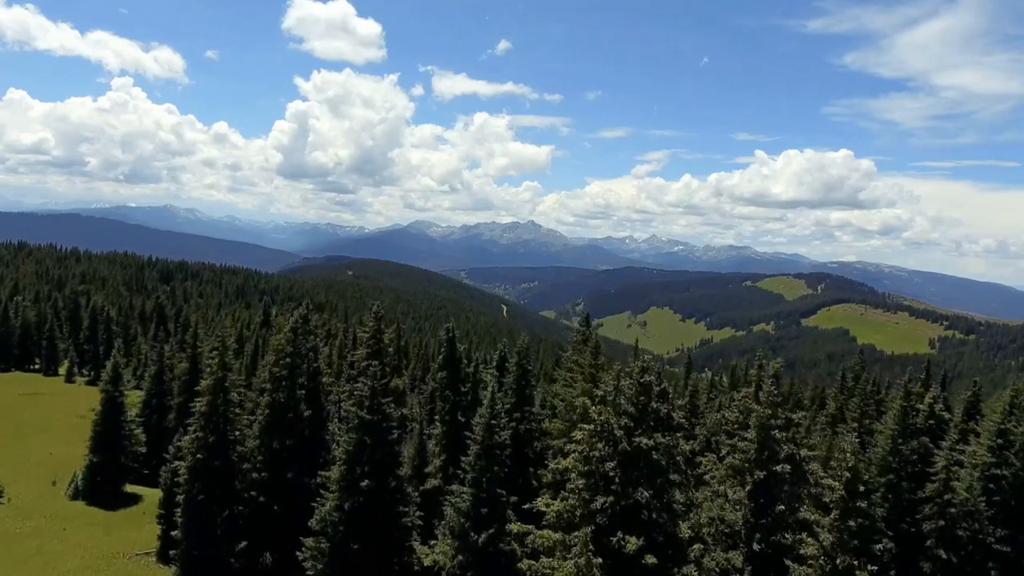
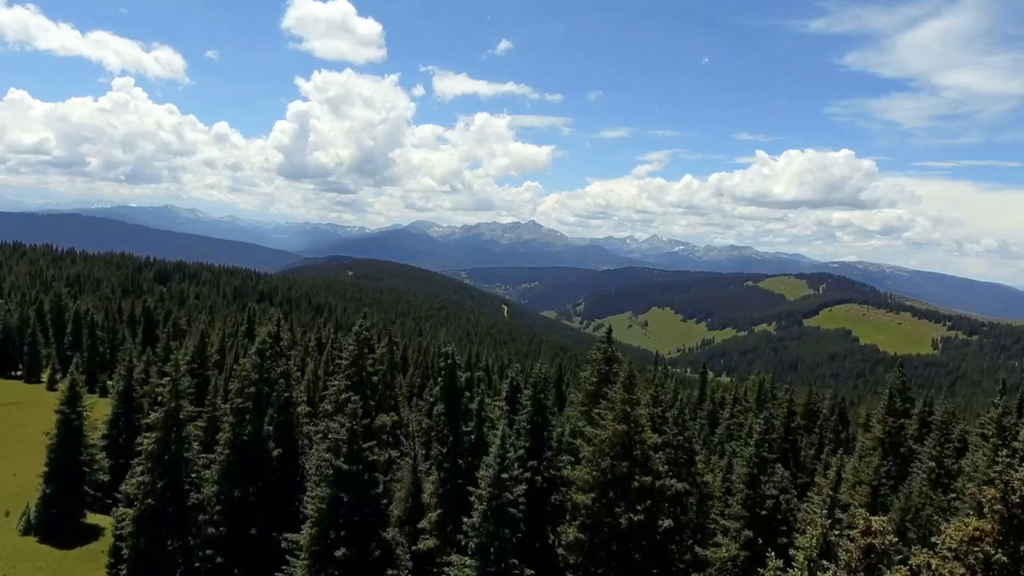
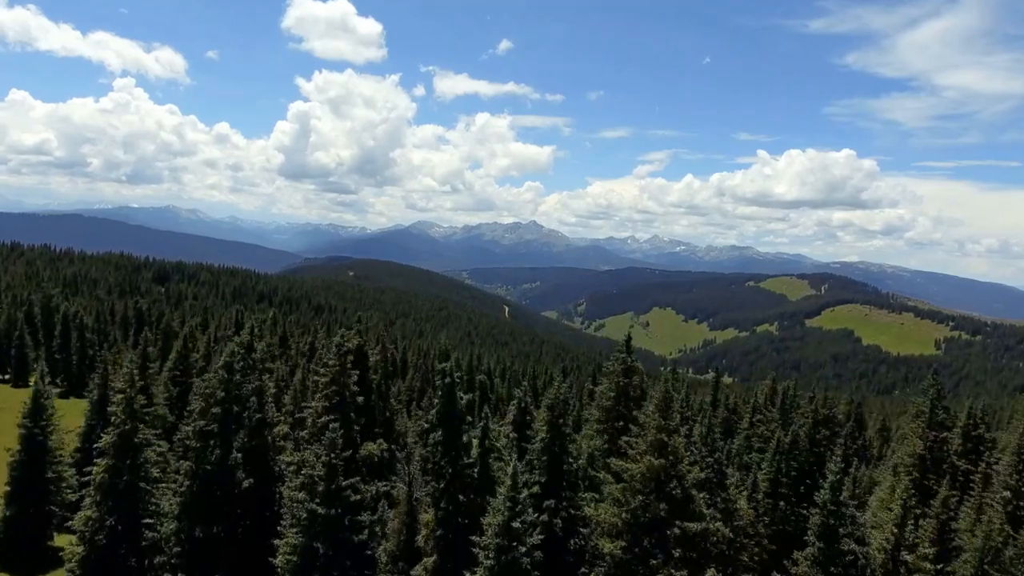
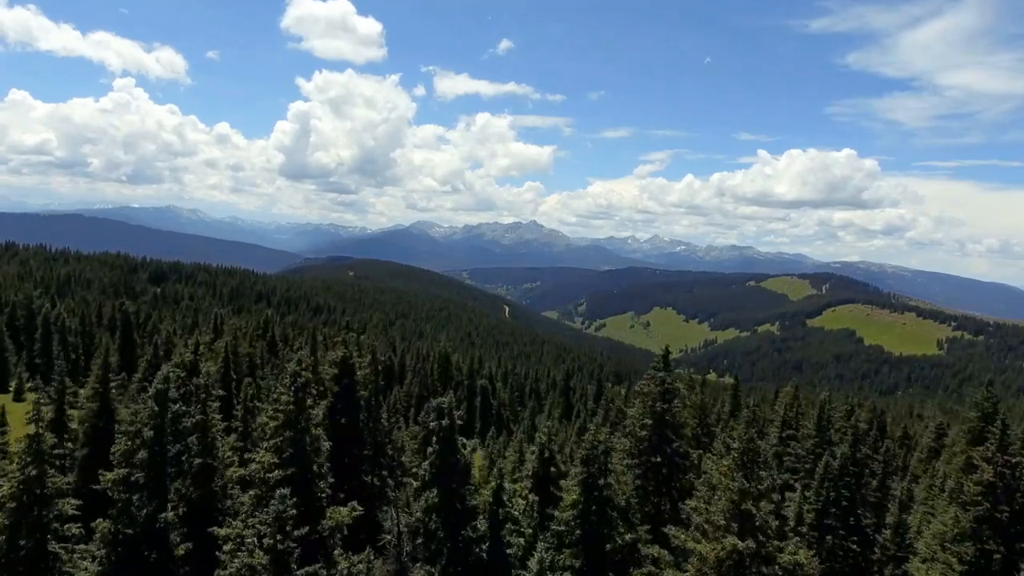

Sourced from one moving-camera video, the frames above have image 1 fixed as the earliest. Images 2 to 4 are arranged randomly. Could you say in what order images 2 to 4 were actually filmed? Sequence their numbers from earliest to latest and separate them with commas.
2, 3, 4
